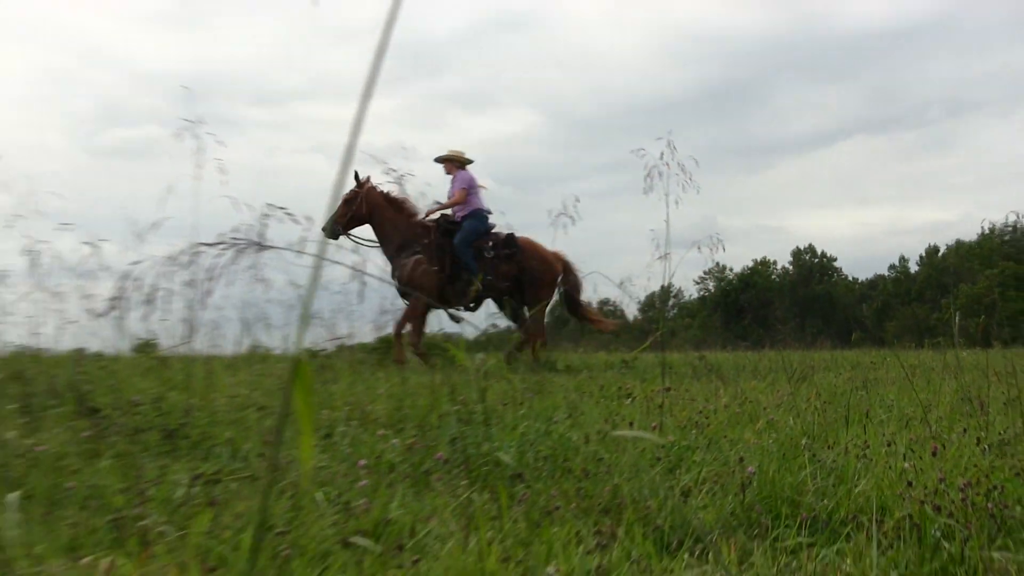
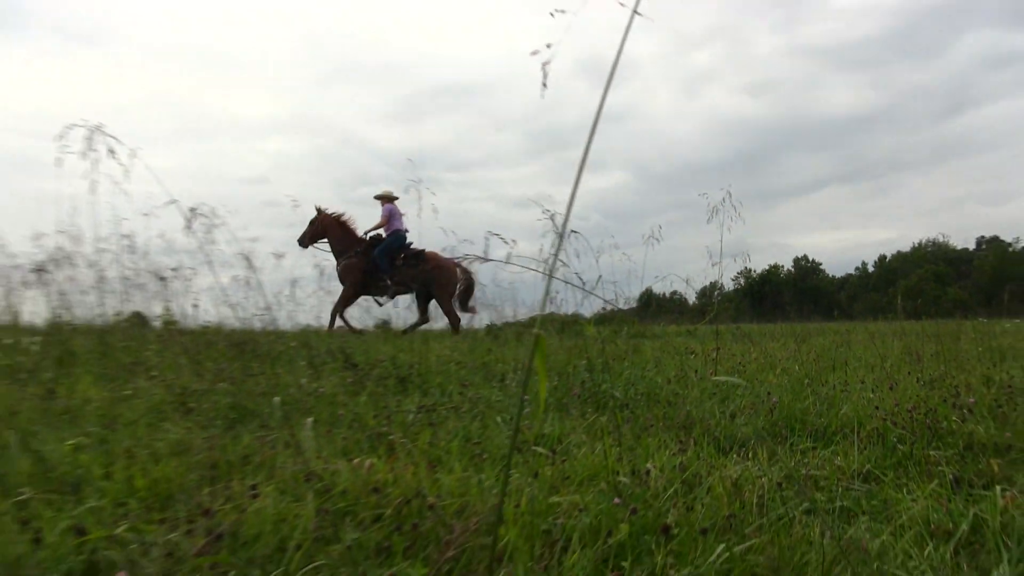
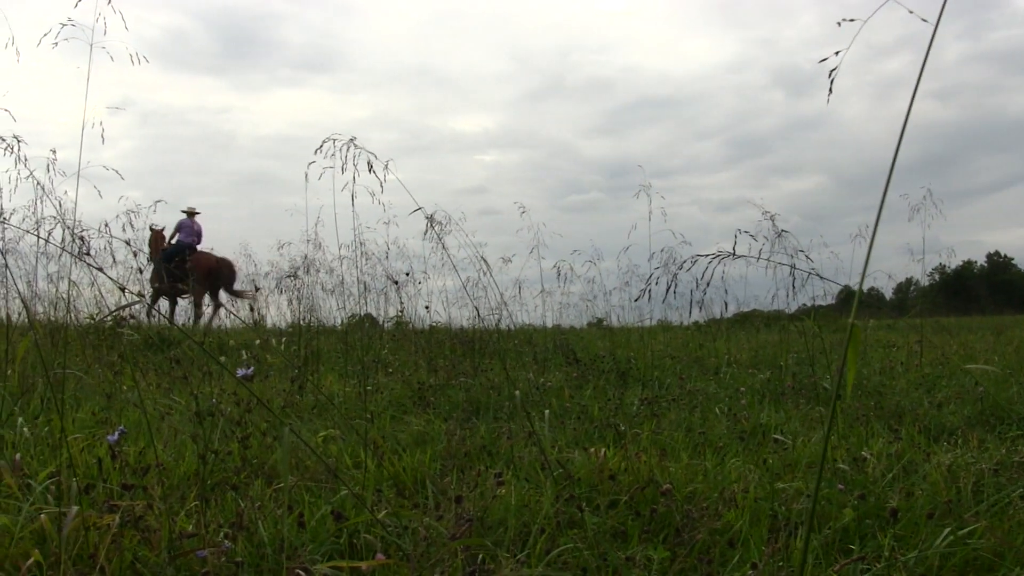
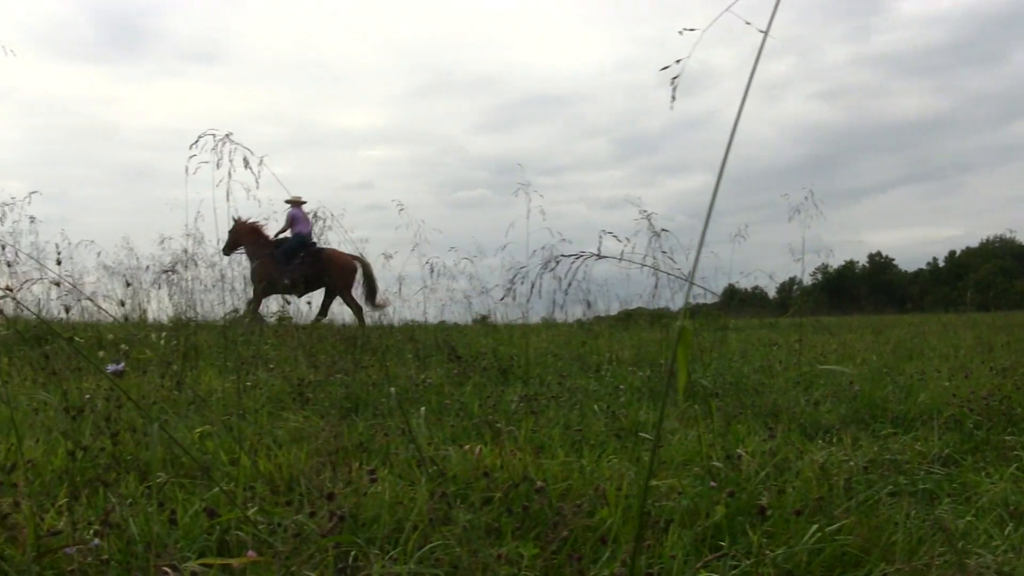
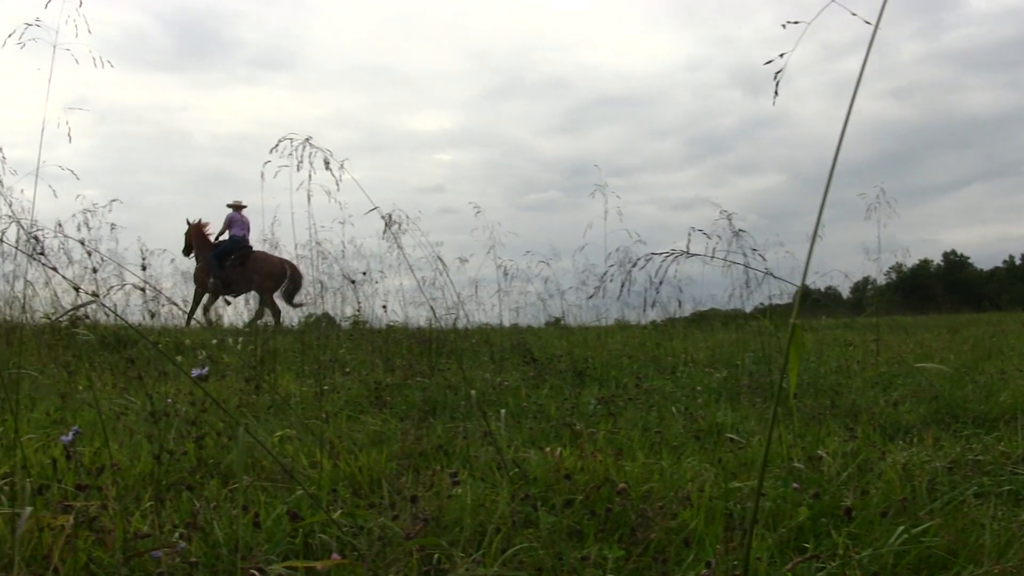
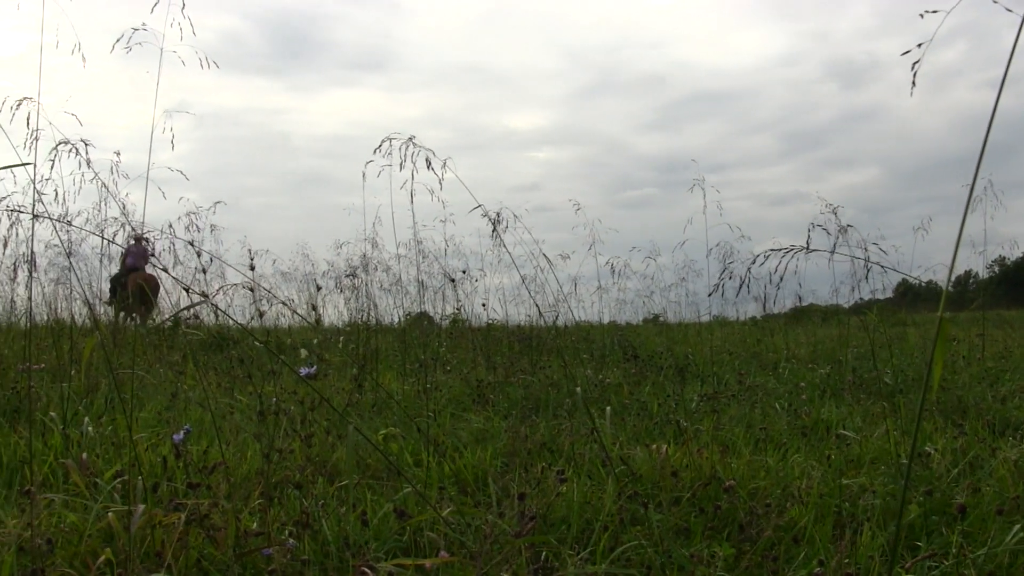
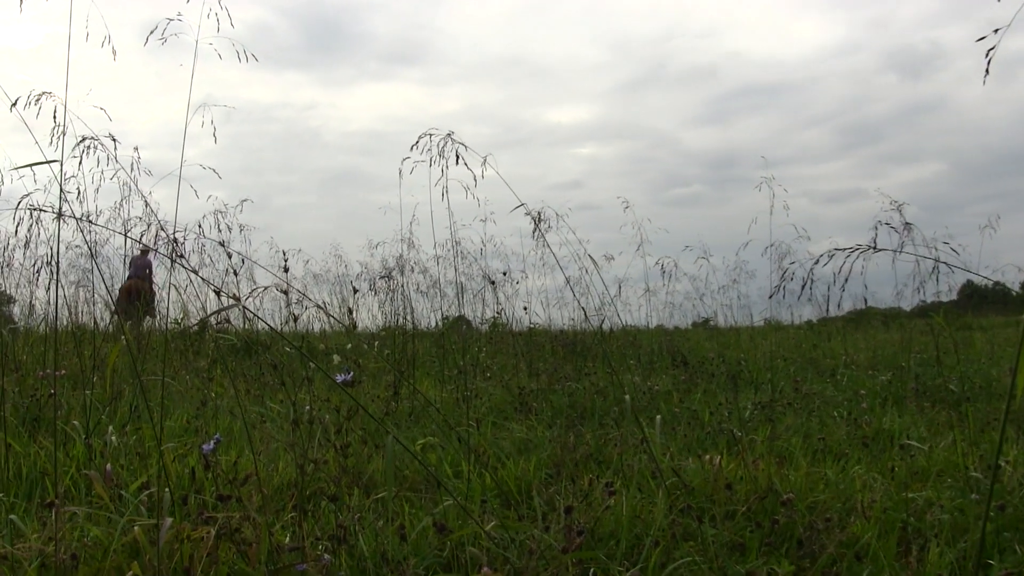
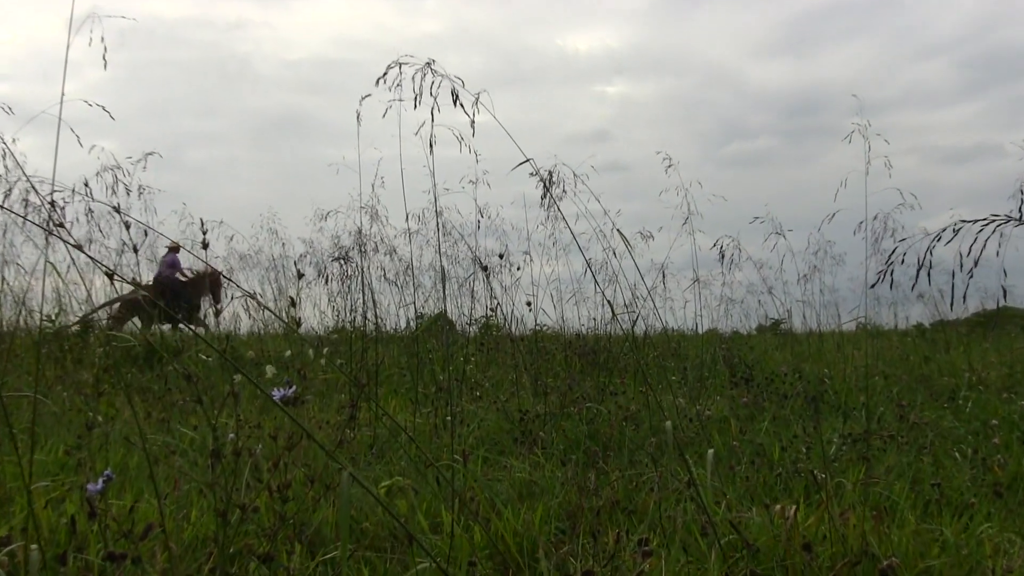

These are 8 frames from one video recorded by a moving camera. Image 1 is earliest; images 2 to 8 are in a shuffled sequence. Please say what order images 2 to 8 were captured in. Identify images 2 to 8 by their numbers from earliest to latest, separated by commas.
2, 4, 5, 3, 6, 7, 8
